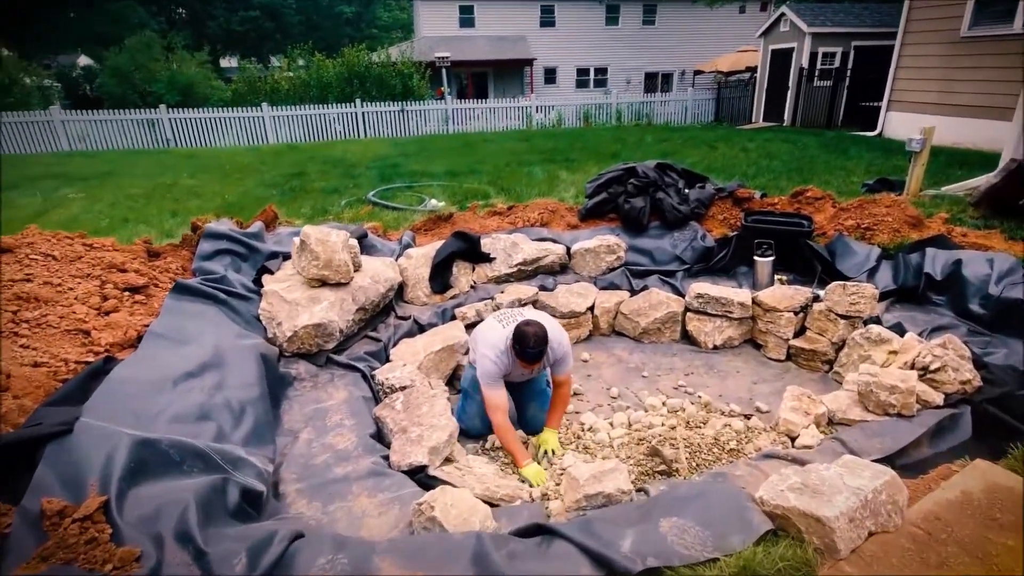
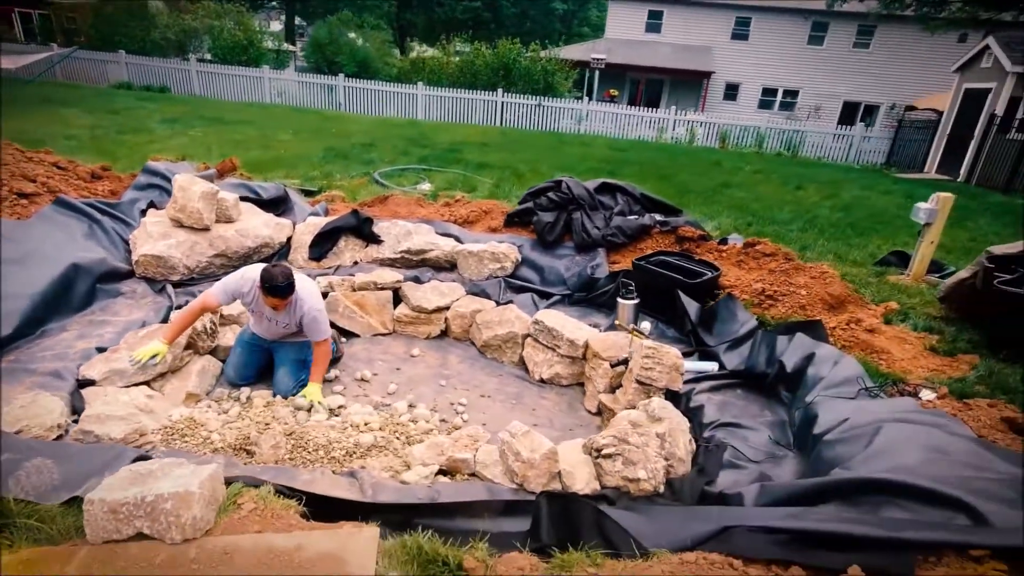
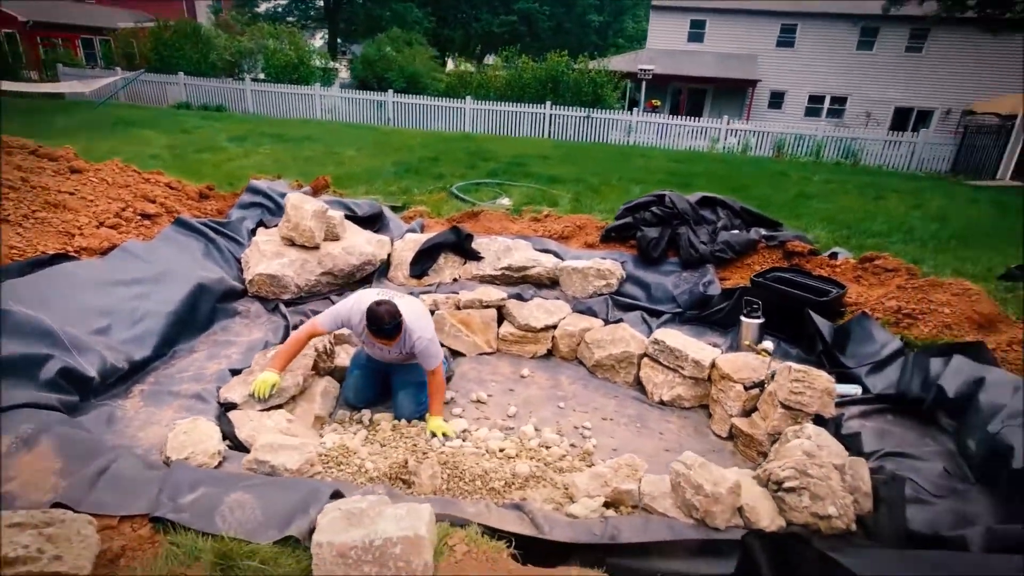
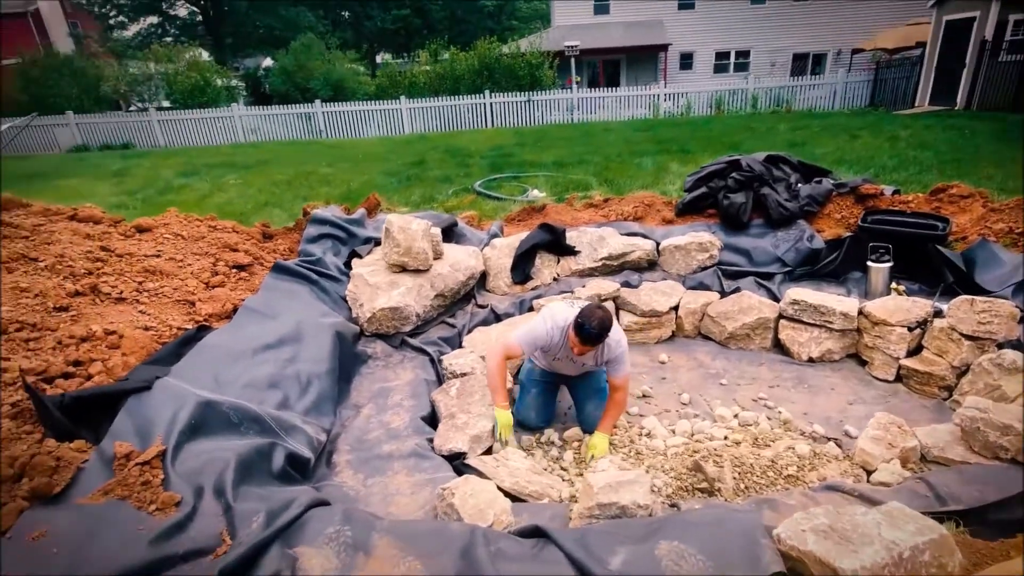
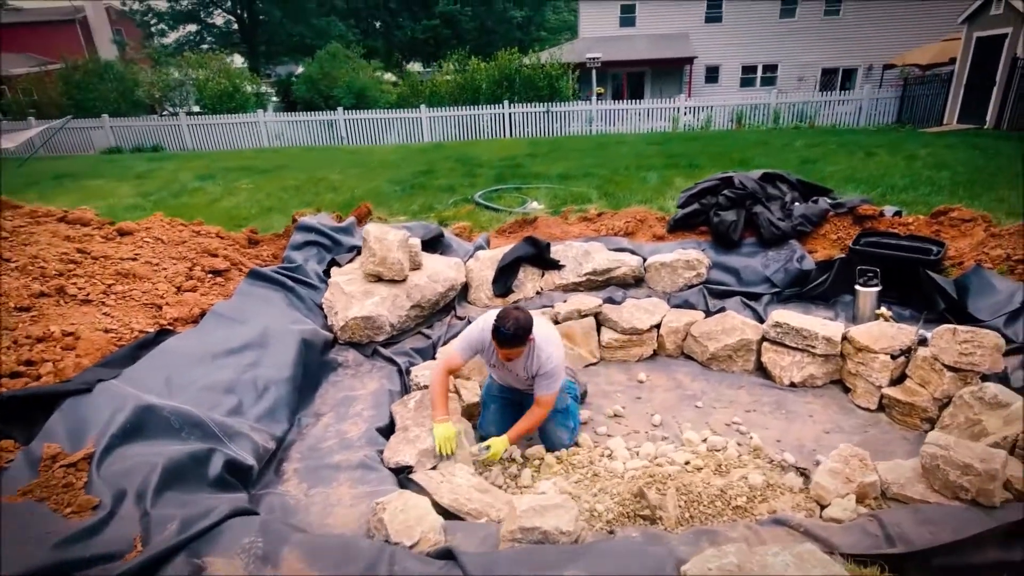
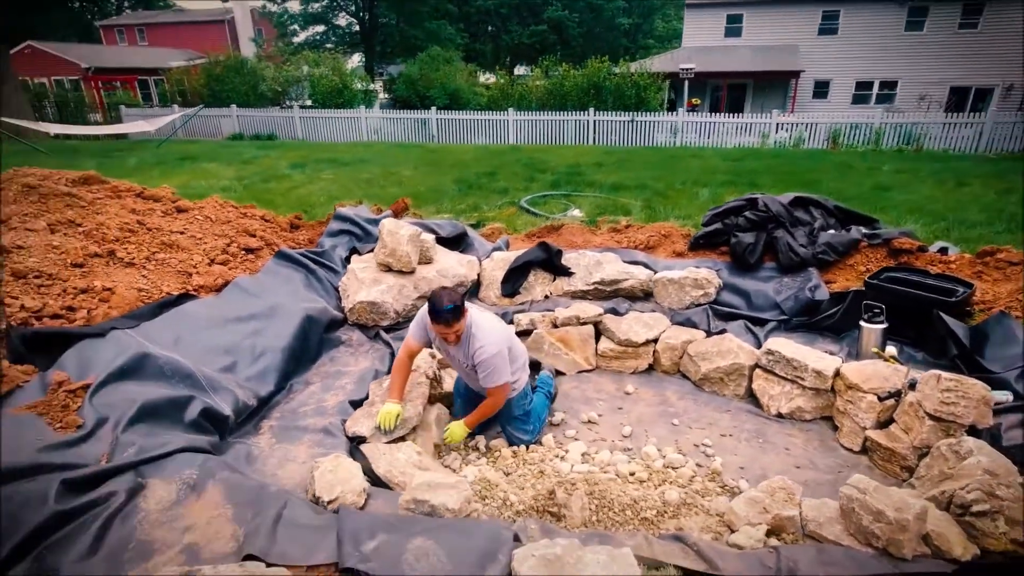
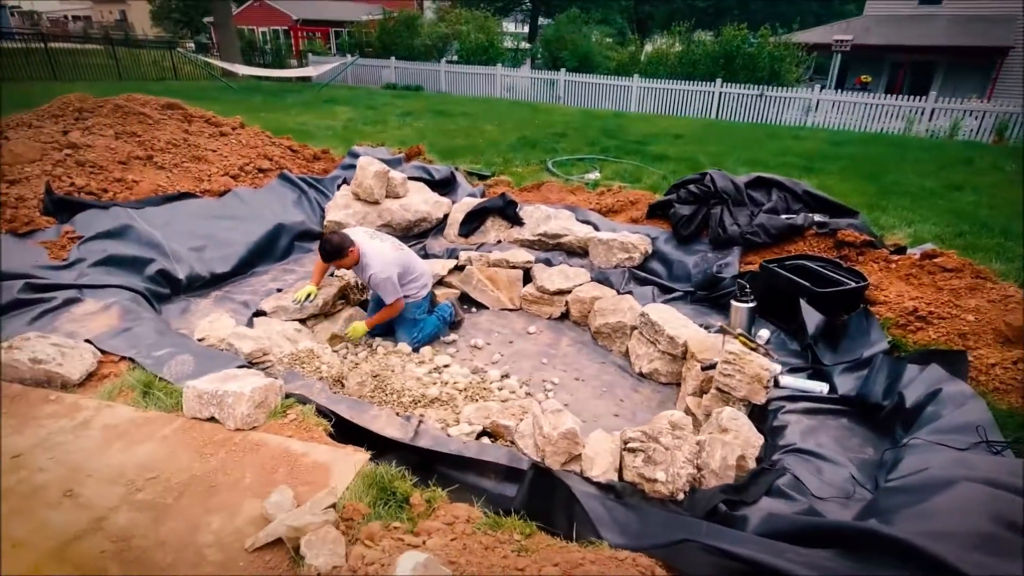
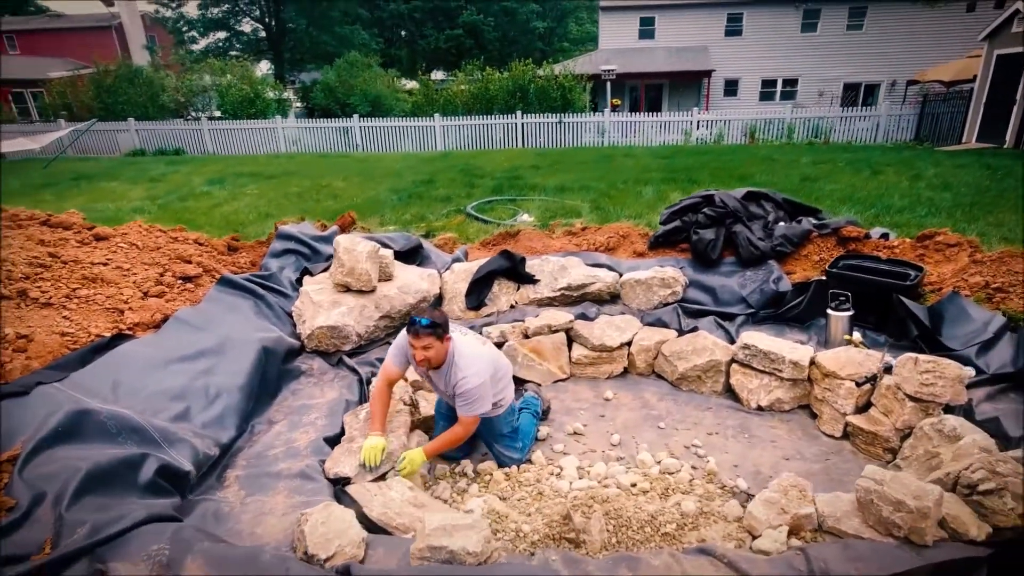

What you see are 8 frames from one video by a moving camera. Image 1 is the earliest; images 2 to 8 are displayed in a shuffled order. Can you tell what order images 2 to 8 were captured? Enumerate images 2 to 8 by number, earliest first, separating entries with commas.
4, 5, 8, 6, 3, 2, 7
